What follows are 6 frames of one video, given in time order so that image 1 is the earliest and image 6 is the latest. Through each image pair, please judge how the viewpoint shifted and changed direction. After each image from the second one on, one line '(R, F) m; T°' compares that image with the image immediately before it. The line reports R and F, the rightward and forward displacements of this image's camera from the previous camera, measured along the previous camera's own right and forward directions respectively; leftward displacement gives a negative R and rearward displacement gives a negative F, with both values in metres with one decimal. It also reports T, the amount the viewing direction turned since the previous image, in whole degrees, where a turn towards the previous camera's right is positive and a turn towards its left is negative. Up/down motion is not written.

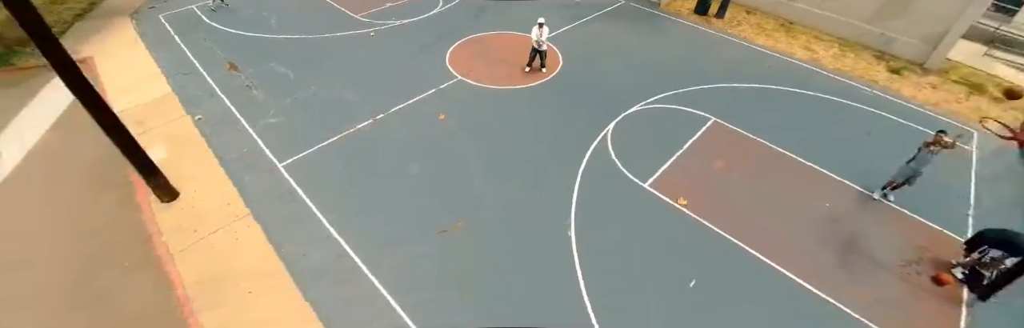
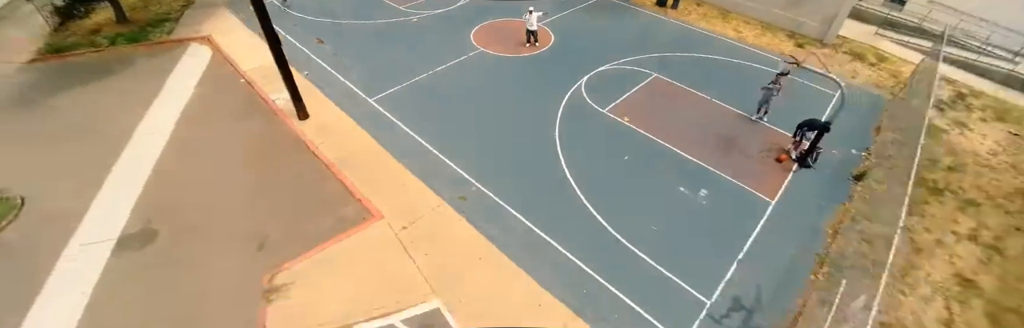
(-0.2, -3.0) m; 0°
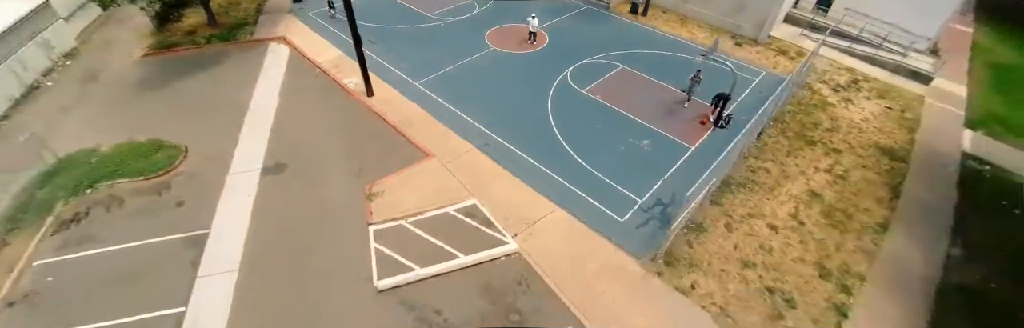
(-0.2, -3.5) m; 0°
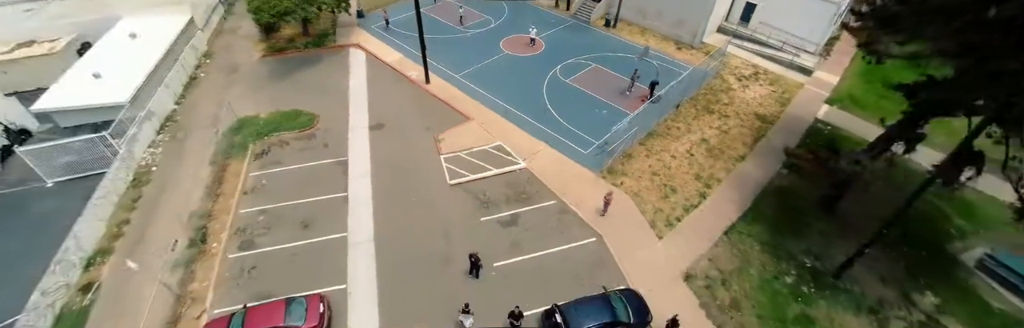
(-0.5, -6.4) m; 0°
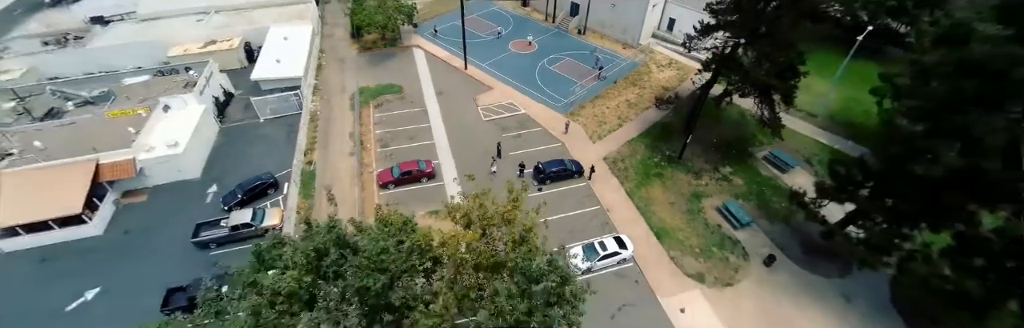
(-0.6, -12.2) m; 0°
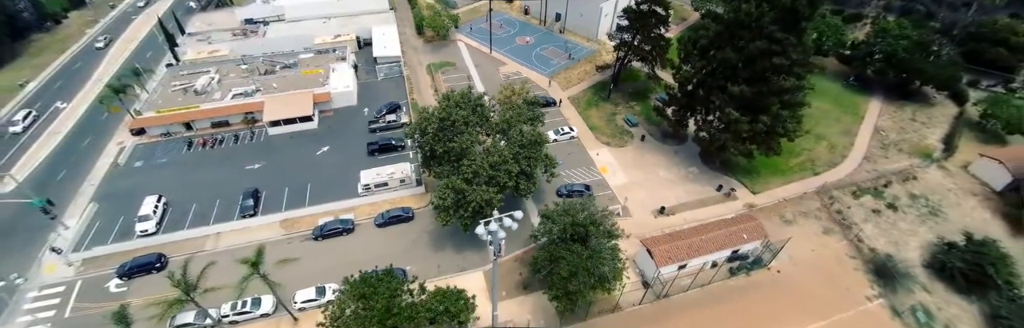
(-1.2, -21.5) m; 0°
